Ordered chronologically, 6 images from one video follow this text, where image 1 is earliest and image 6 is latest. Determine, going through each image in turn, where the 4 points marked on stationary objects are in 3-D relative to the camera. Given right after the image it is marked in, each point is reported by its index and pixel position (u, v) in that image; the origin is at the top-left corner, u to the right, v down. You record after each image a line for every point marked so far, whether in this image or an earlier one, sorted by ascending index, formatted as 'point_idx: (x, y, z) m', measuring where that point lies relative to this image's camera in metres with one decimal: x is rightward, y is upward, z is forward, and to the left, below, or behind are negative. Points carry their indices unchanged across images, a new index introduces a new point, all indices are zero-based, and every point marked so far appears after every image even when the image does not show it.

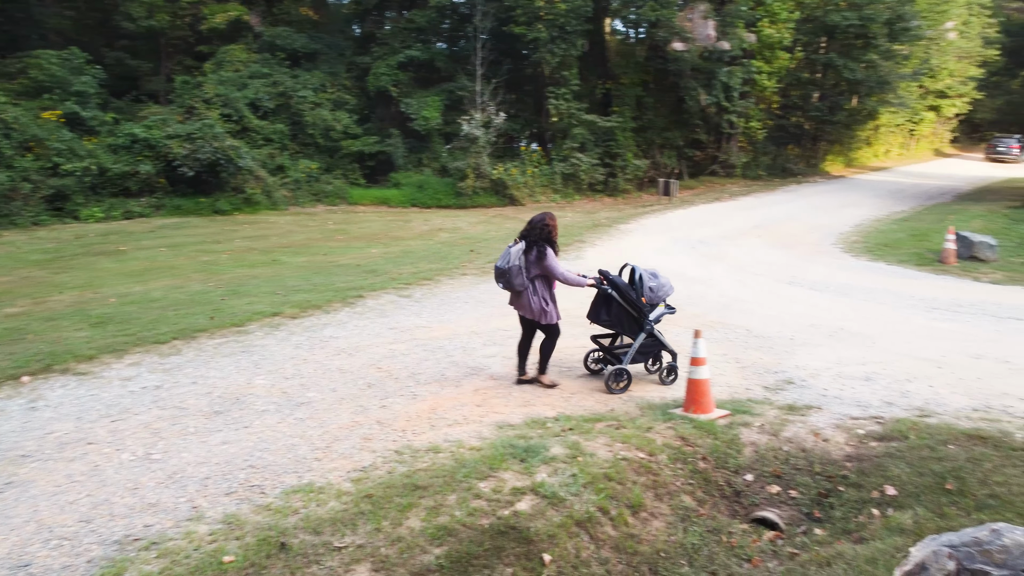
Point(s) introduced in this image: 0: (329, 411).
0: (-1.3, -0.9, +5.8) m
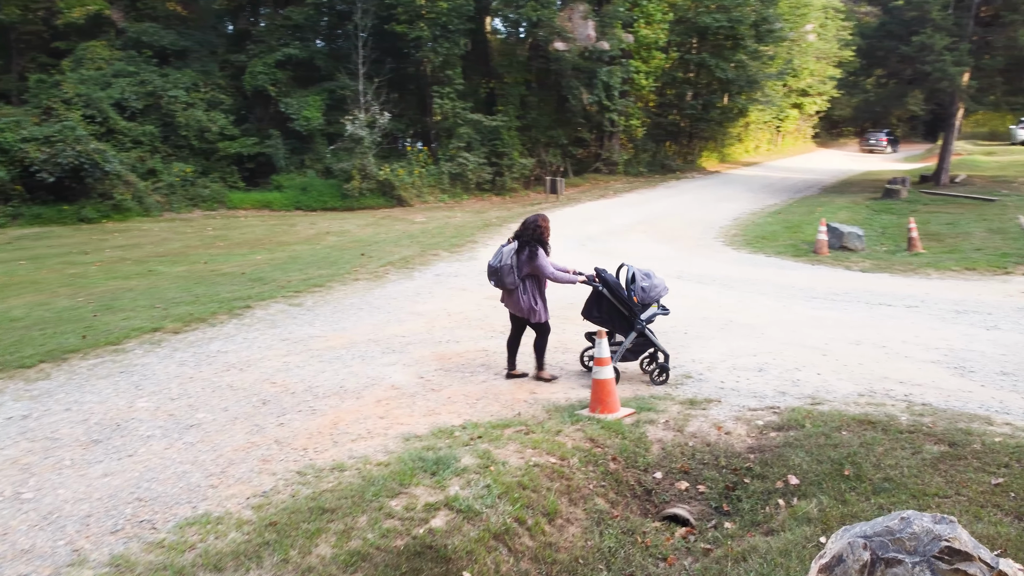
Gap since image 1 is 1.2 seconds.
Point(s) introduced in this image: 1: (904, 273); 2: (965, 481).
0: (-1.9, -1.0, +5.4) m
1: (+5.7, +0.2, +11.8) m
2: (+2.5, -1.1, +4.5) m
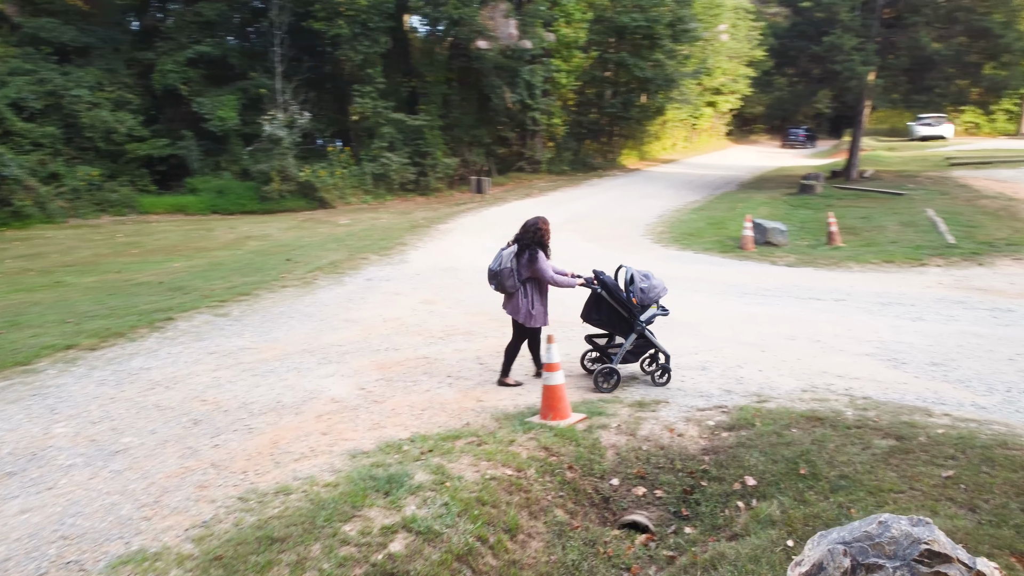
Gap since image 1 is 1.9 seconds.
0: (-2.2, -1.1, +5.1) m
1: (+4.7, +0.3, +12.2) m
2: (+2.3, -1.1, +4.6) m
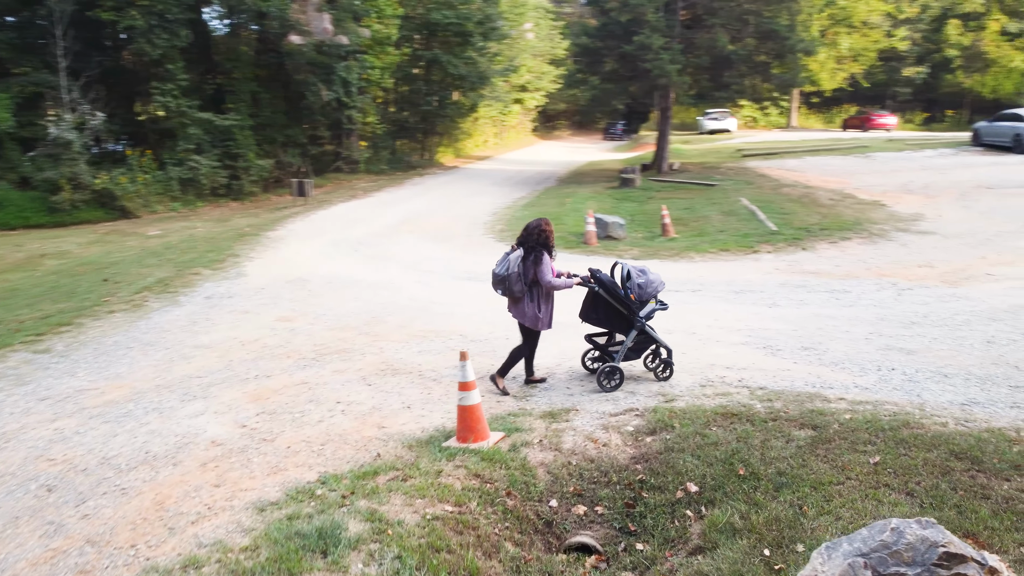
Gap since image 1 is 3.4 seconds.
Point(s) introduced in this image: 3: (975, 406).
0: (-2.6, -1.3, +4.1) m
1: (+2.5, +0.5, +12.6) m
2: (+1.9, -1.0, +4.7) m
3: (+3.4, -0.9, +5.9) m
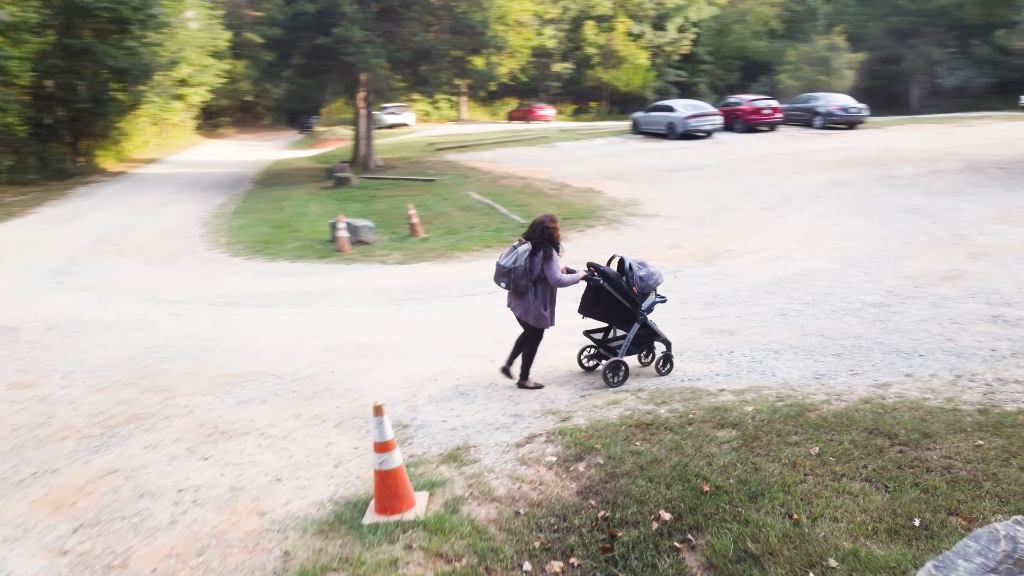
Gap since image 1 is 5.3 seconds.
0: (-2.2, -1.7, +2.4) m
1: (-1.2, +0.4, +12.1) m
2: (+1.6, -1.0, +4.7) m
3: (+2.4, -0.7, +6.3) m
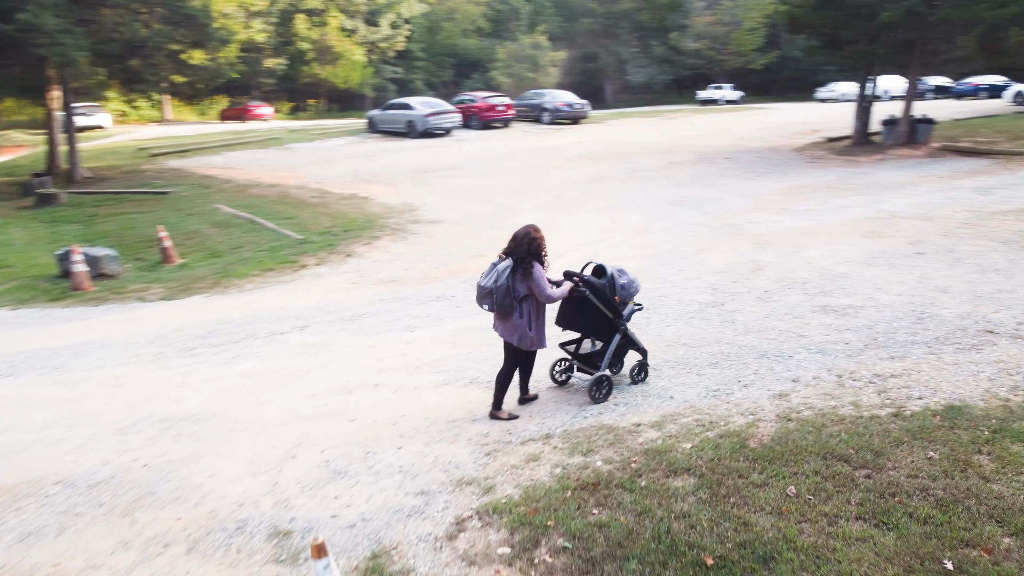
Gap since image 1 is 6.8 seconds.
0: (-1.4, -2.1, +0.8) m
1: (-3.9, 0.0, +10.3) m
2: (+1.4, -1.1, +4.2) m
3: (+1.6, -0.8, +6.0) m
